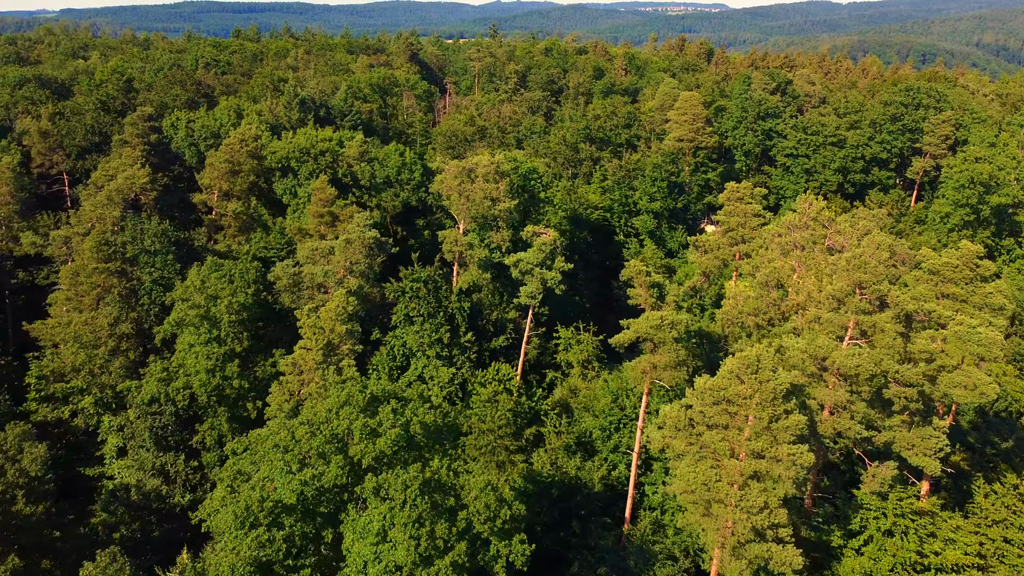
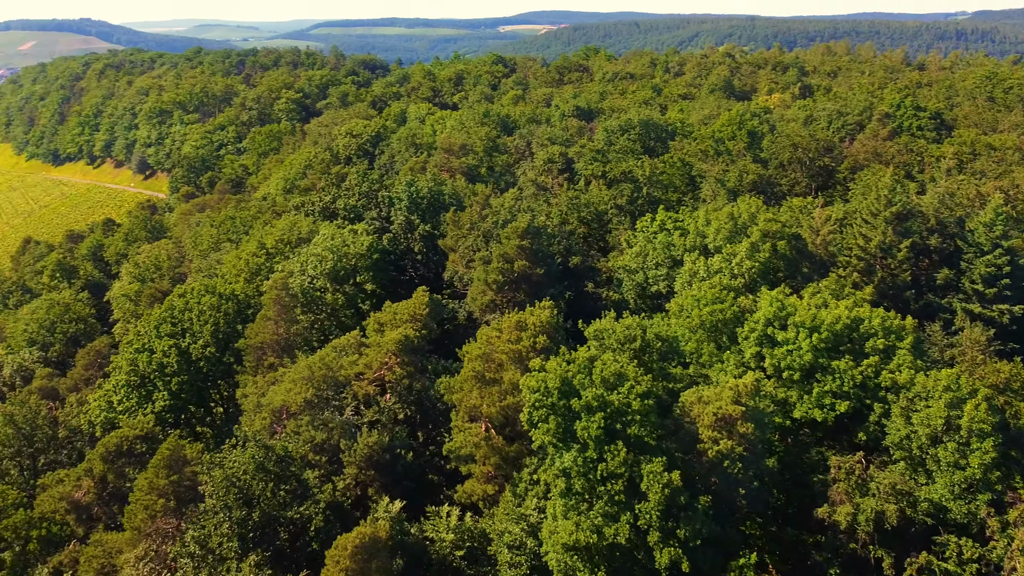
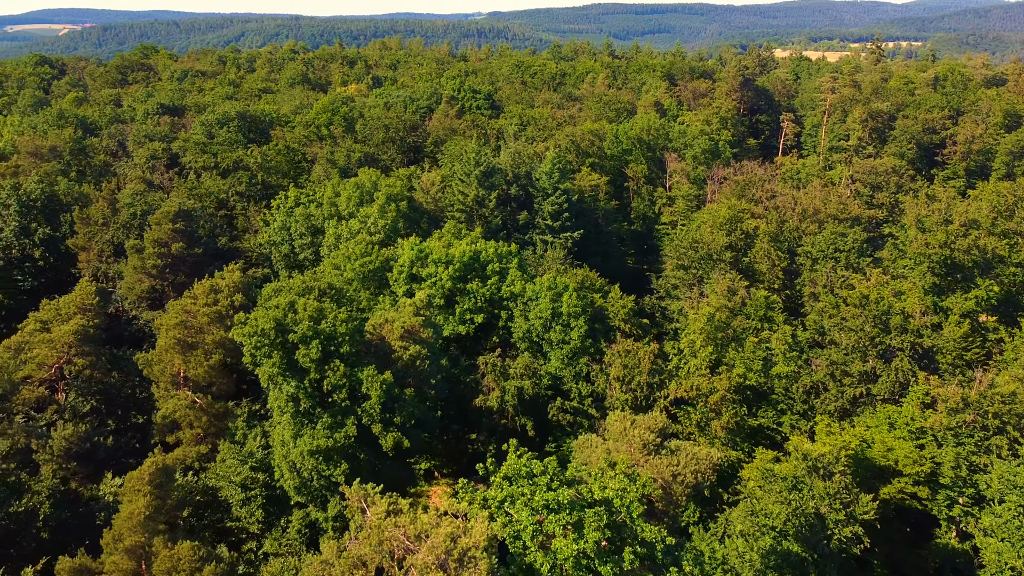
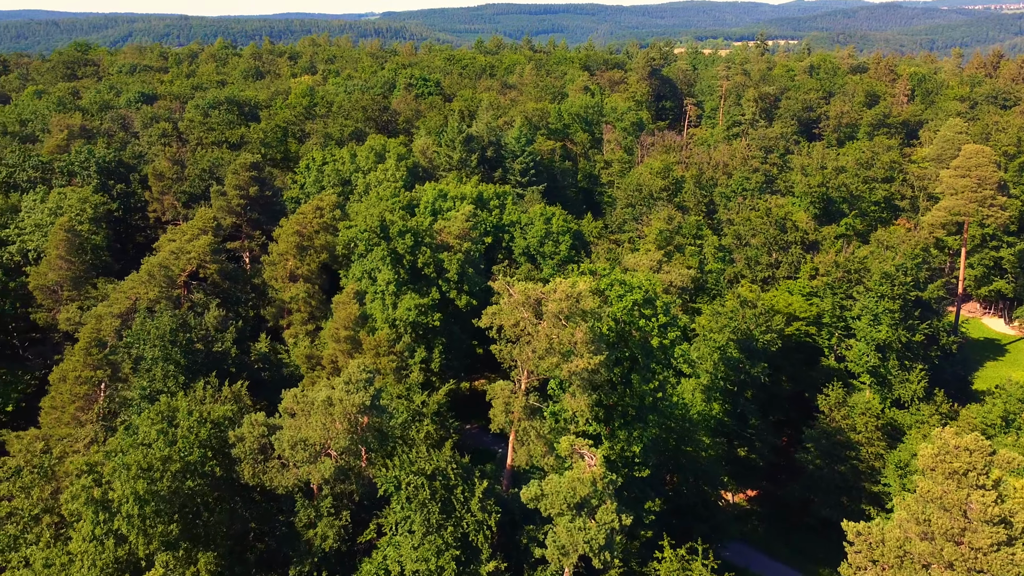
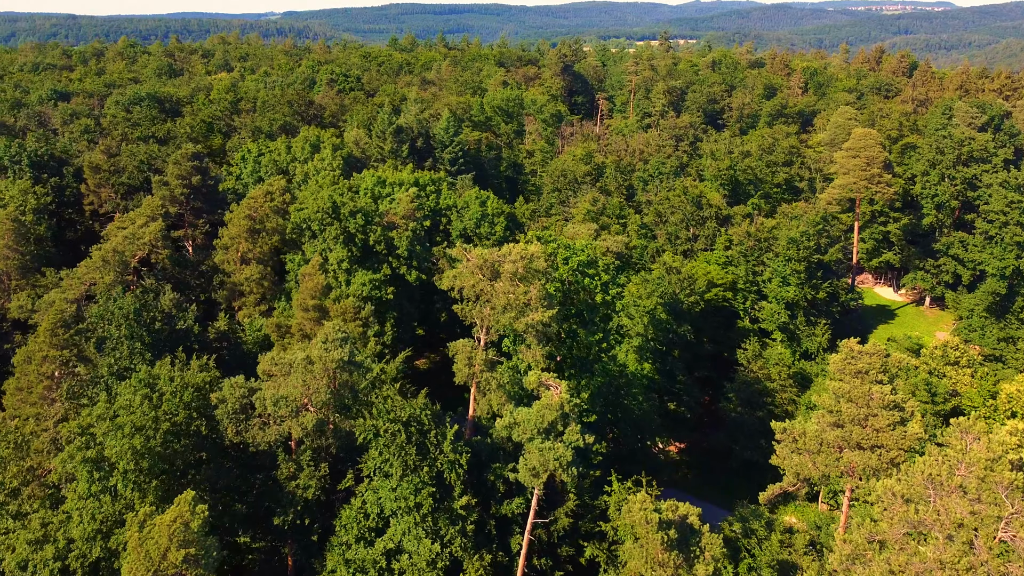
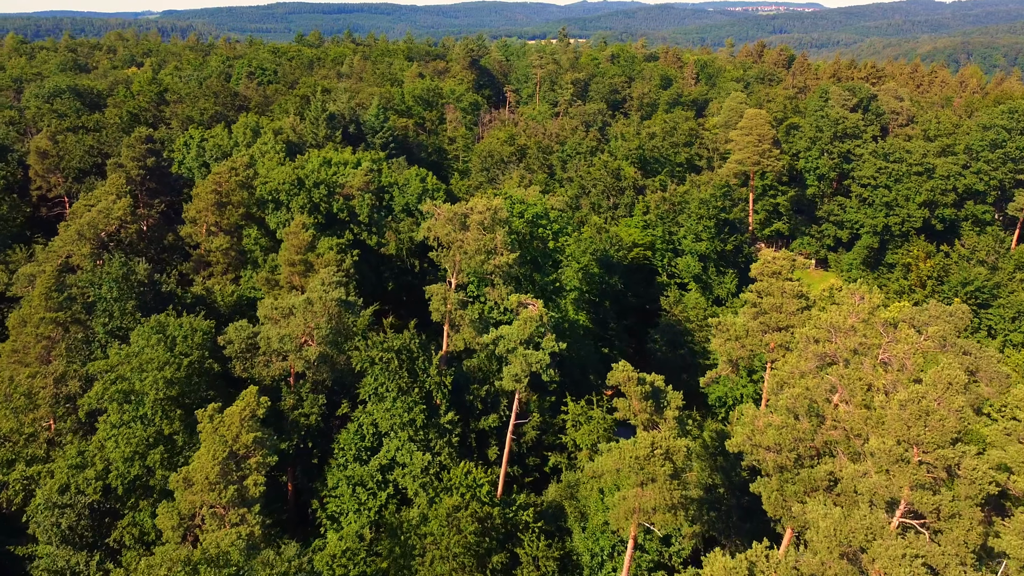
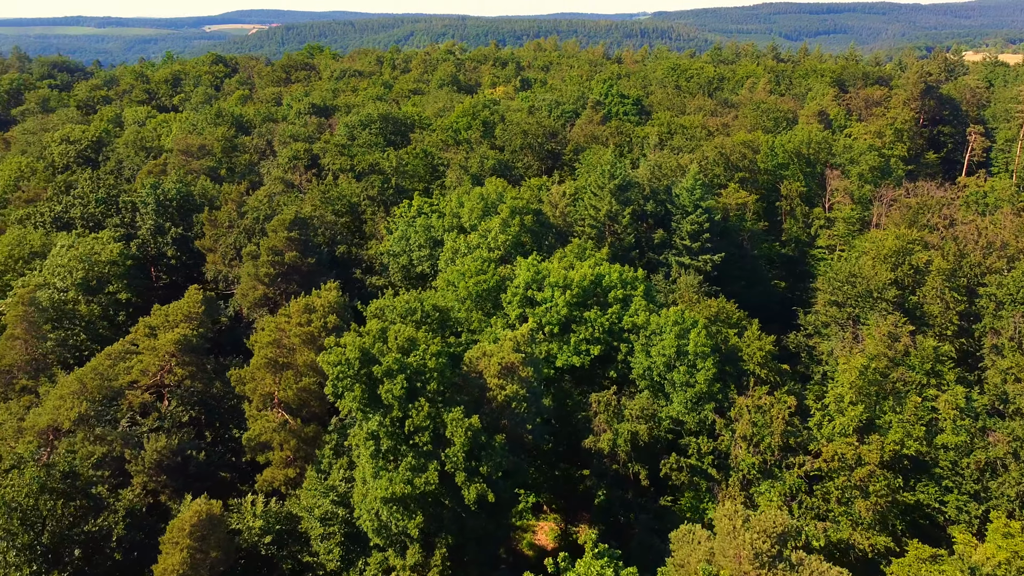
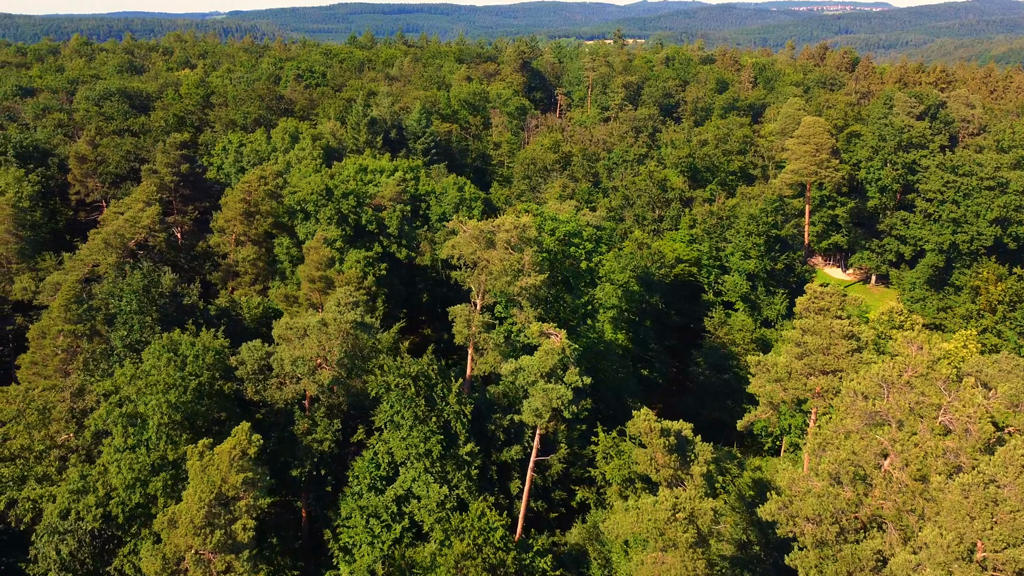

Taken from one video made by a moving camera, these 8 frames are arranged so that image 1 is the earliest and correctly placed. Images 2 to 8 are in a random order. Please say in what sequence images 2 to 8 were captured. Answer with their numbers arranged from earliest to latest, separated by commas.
6, 8, 5, 4, 3, 7, 2
